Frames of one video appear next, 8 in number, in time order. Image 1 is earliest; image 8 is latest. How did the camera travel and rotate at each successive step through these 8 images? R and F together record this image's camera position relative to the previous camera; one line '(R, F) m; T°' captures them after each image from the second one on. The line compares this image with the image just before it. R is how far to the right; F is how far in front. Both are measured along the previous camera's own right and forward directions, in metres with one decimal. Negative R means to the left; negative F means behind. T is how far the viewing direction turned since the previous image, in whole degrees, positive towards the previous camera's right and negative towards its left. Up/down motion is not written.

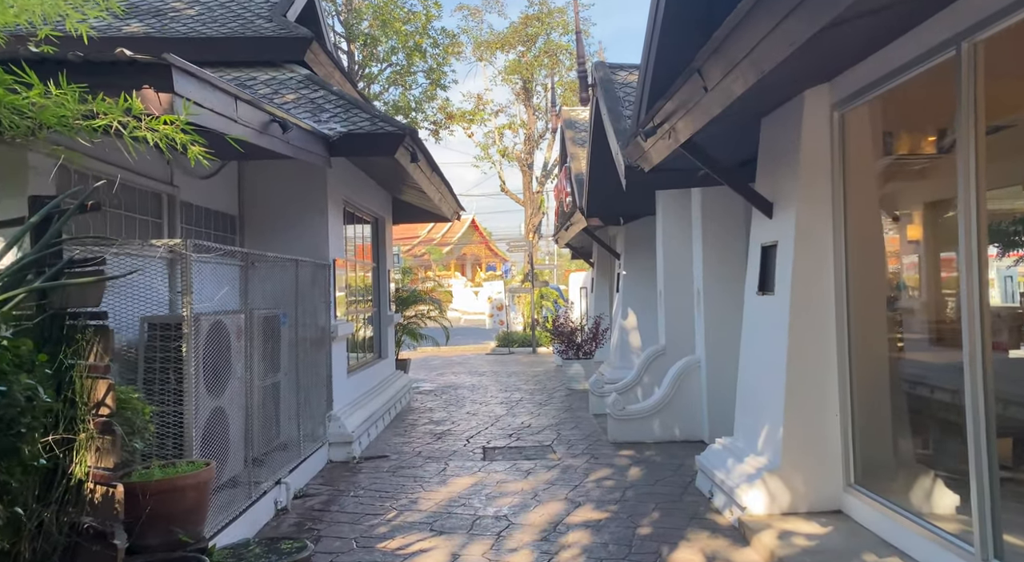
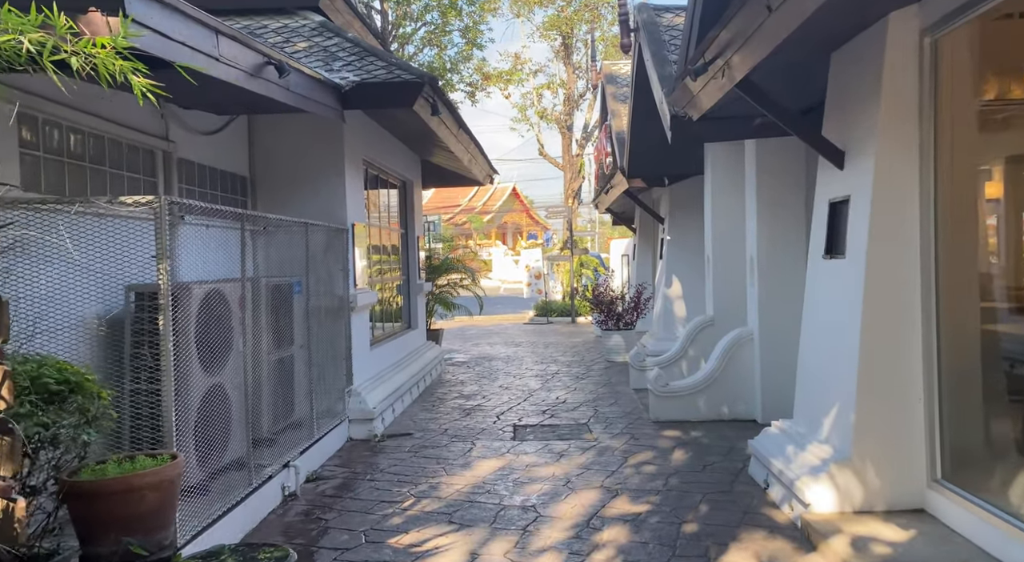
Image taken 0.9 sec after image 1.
(+0.1, +0.7) m; -3°
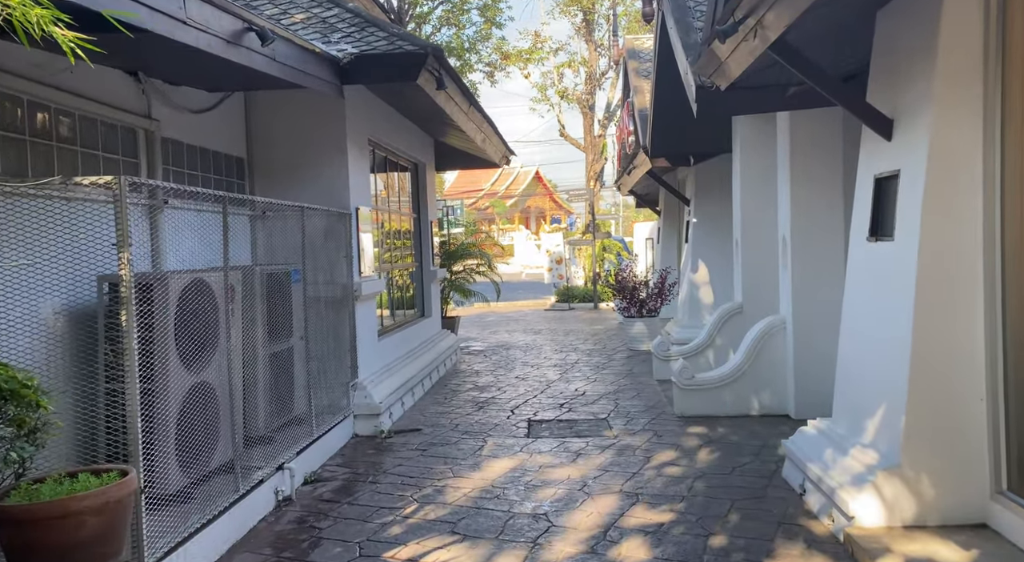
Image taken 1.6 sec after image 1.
(+0.1, +0.5) m; -2°
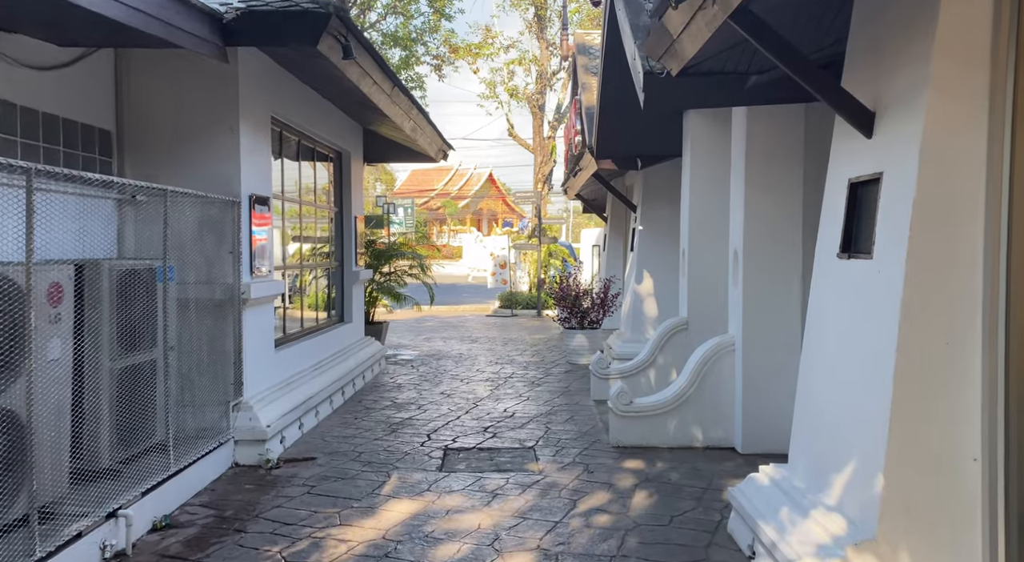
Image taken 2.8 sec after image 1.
(+0.2, +0.9) m; +3°
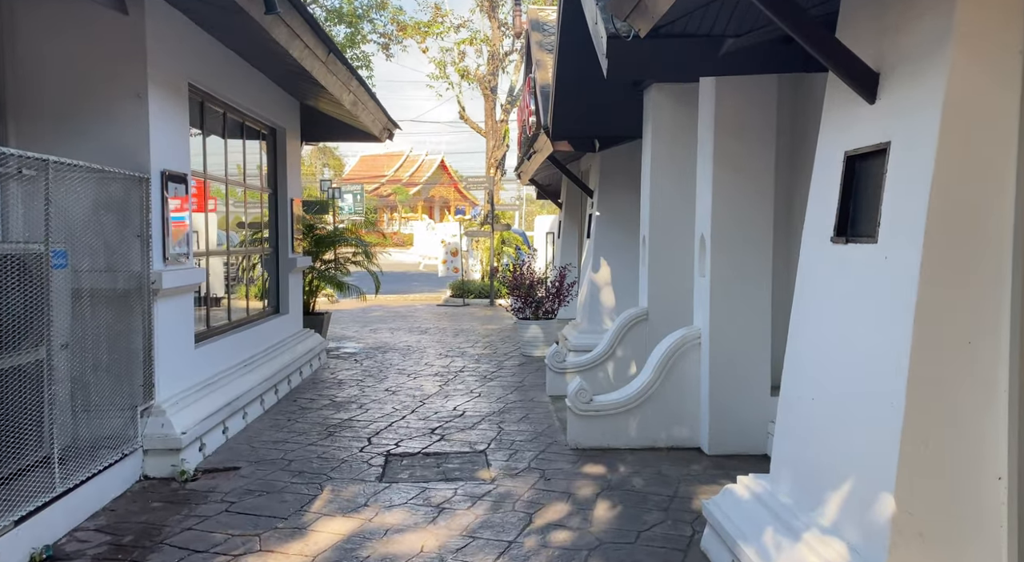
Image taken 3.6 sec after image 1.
(0.0, +0.6) m; +3°
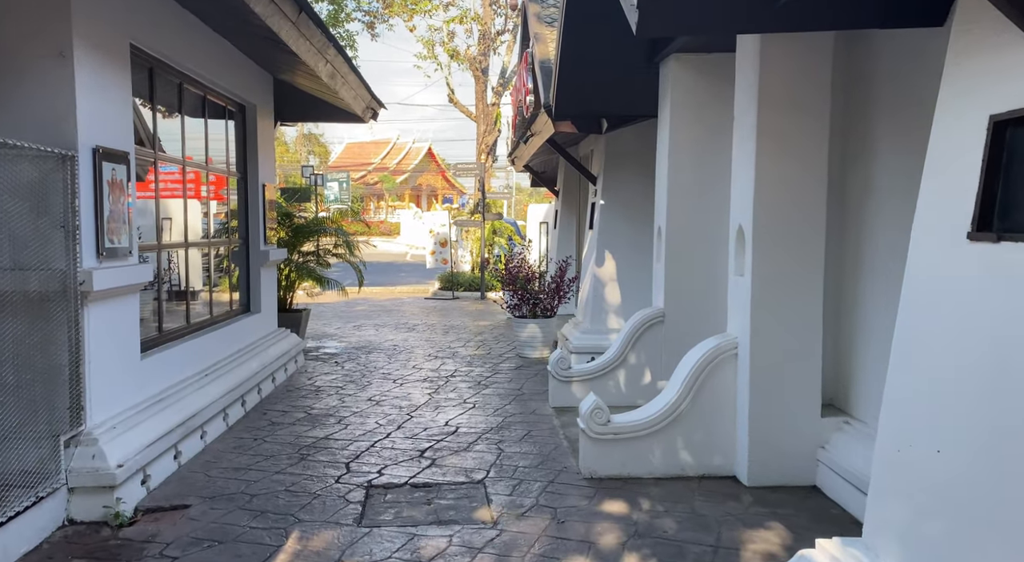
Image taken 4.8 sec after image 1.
(-0.1, +0.9) m; +1°
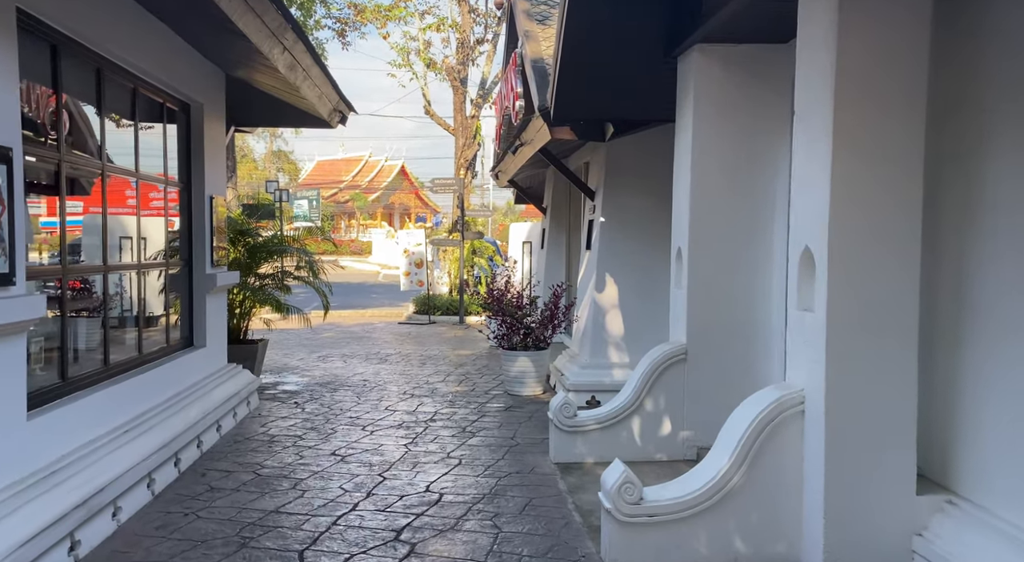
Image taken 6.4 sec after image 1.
(-0.1, +1.2) m; +2°
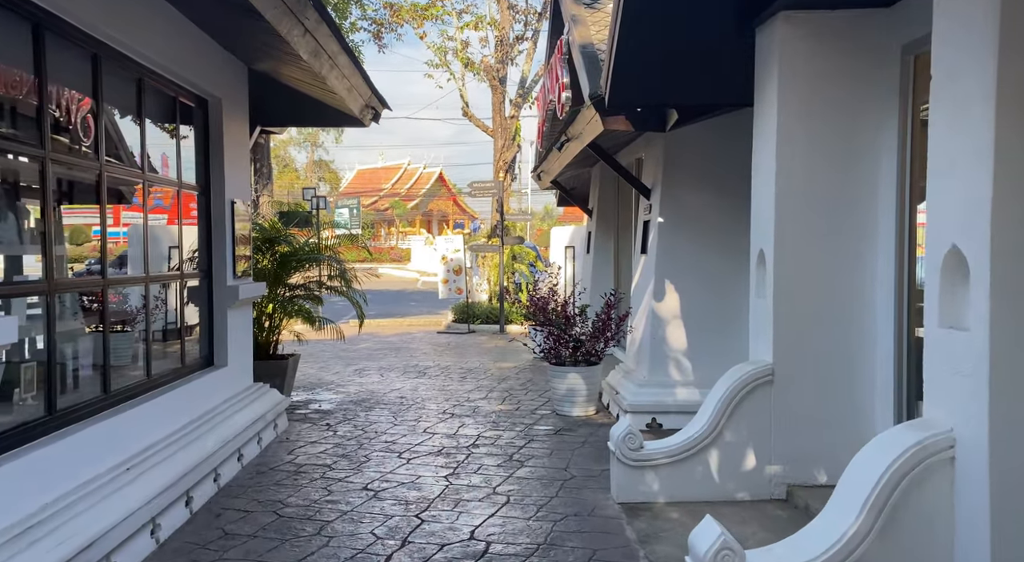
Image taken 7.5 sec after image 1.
(-0.1, +0.8) m; -2°
